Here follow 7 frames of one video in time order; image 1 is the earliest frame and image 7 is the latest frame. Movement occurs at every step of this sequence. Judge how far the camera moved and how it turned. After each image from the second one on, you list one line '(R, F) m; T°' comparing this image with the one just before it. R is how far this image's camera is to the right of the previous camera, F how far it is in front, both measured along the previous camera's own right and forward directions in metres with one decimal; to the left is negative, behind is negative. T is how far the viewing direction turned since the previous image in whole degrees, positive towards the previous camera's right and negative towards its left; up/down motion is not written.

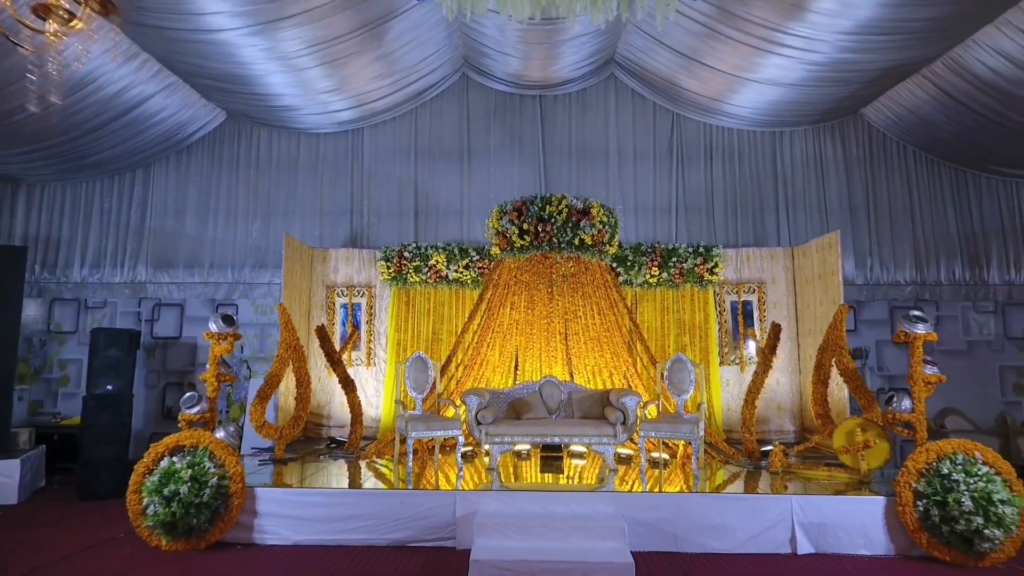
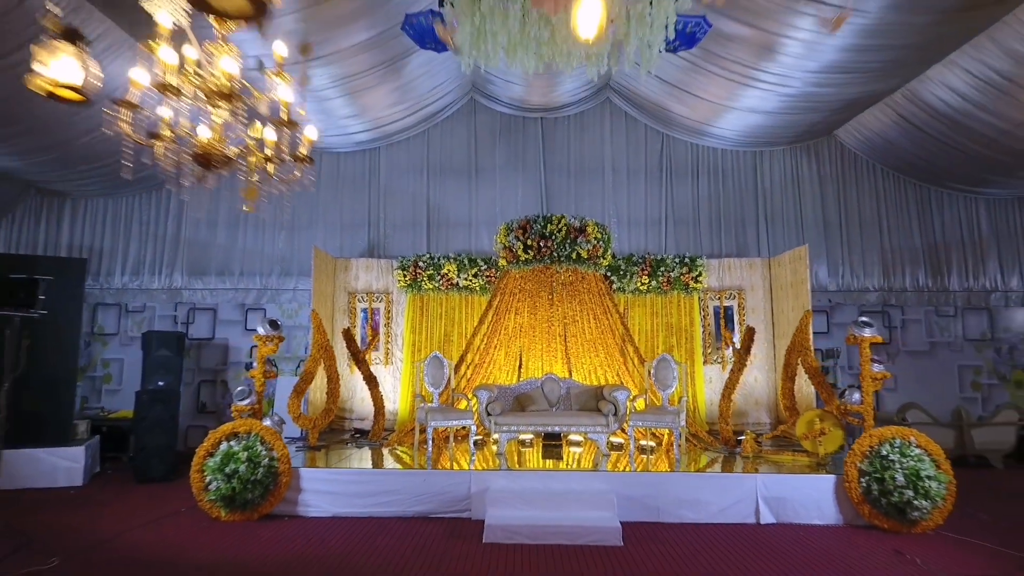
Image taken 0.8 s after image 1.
(0.0, -0.8) m; 0°
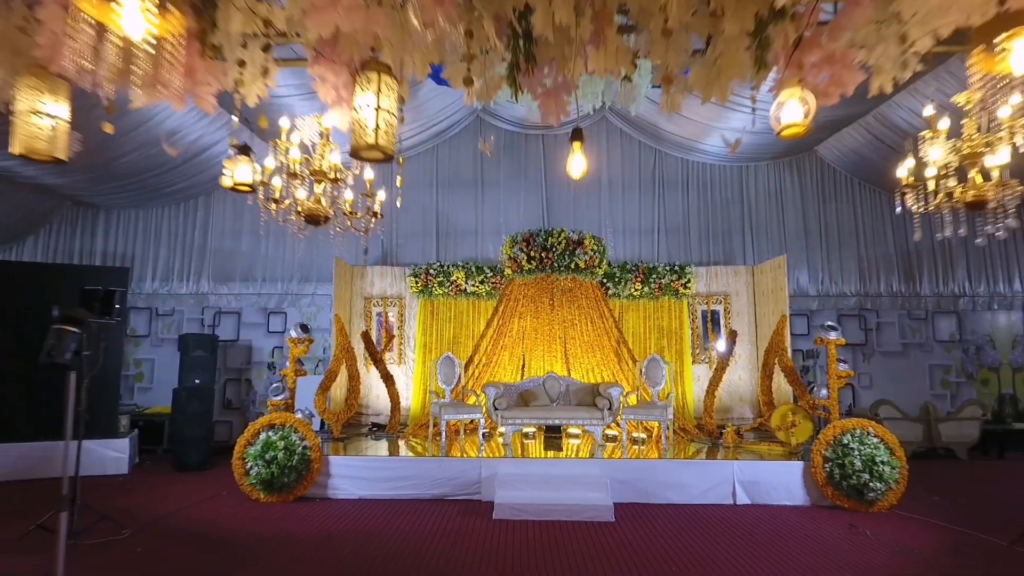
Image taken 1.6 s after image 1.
(0.0, -0.7) m; 0°
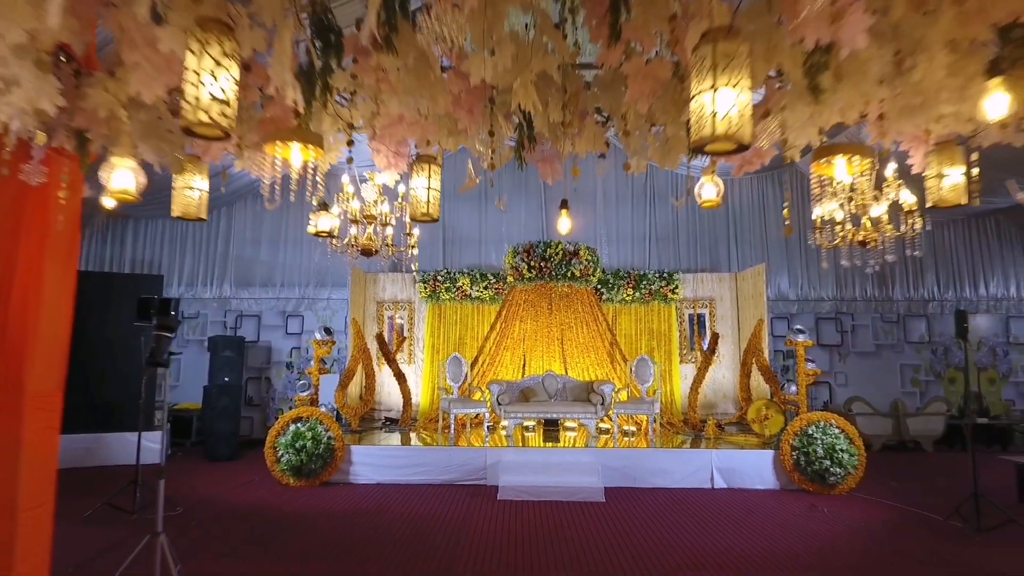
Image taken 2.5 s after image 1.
(0.0, -0.7) m; 0°
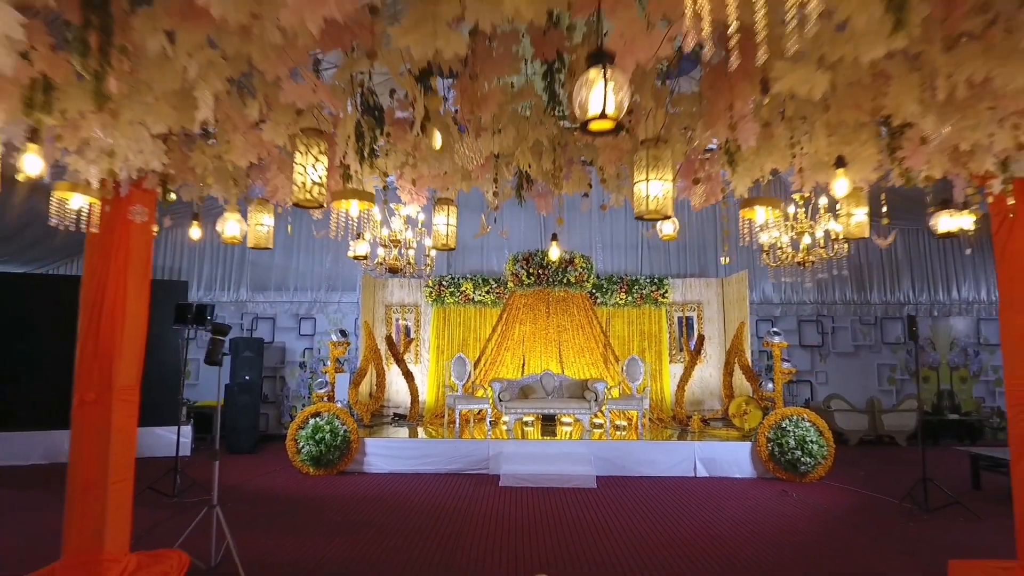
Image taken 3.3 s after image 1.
(0.0, -0.6) m; 0°
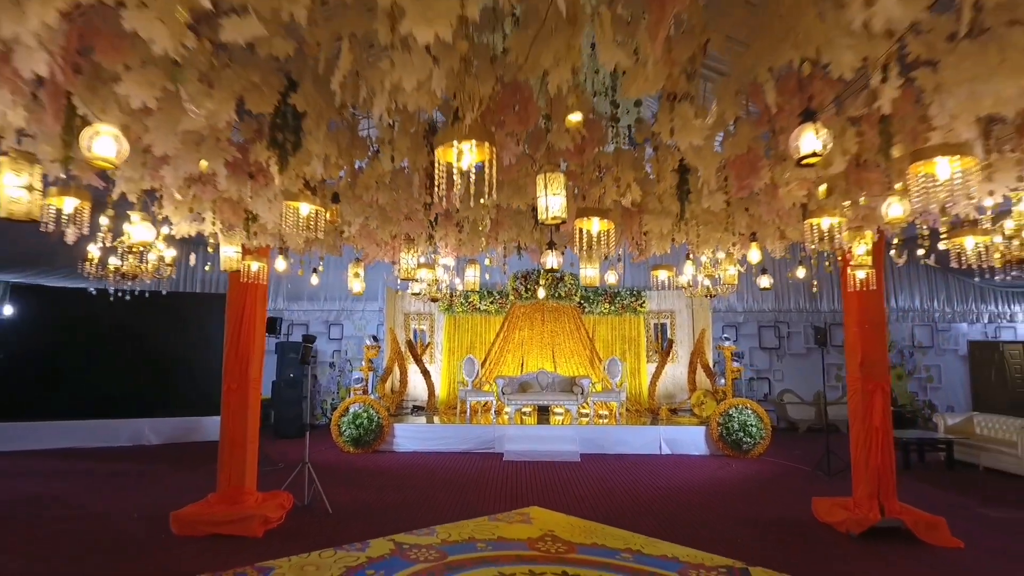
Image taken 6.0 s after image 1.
(0.0, -1.7) m; 0°
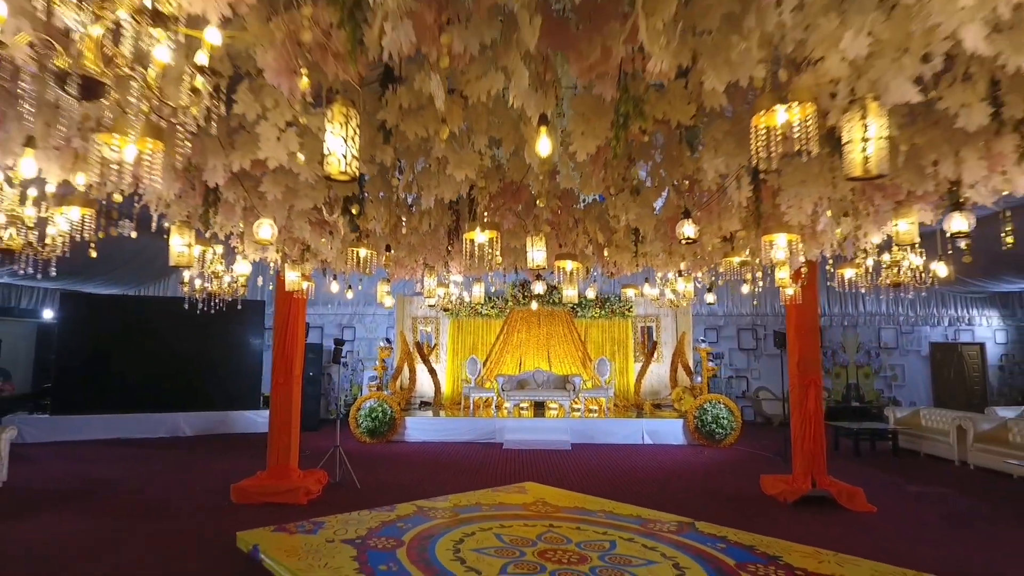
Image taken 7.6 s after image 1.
(0.0, -1.0) m; 0°
